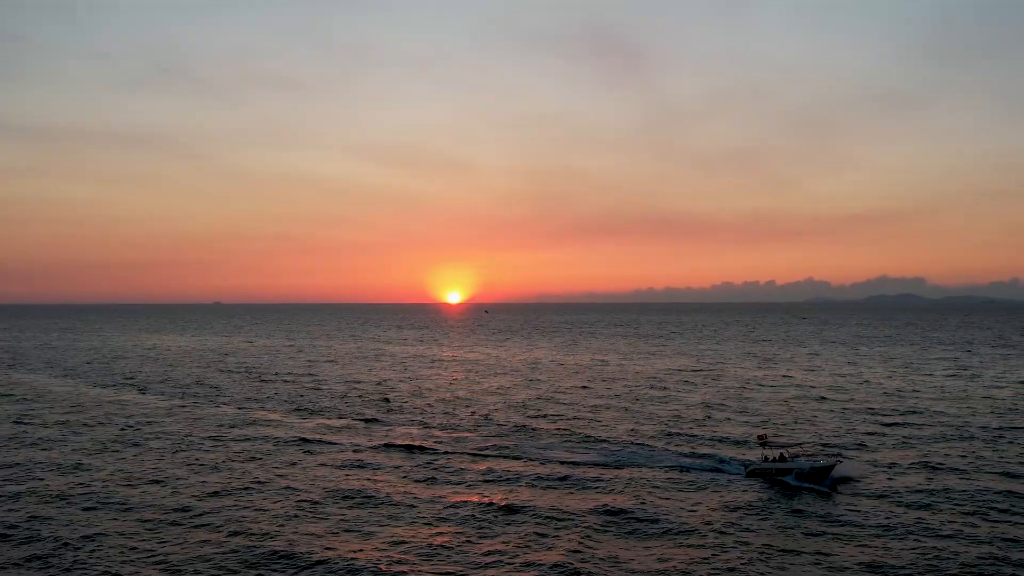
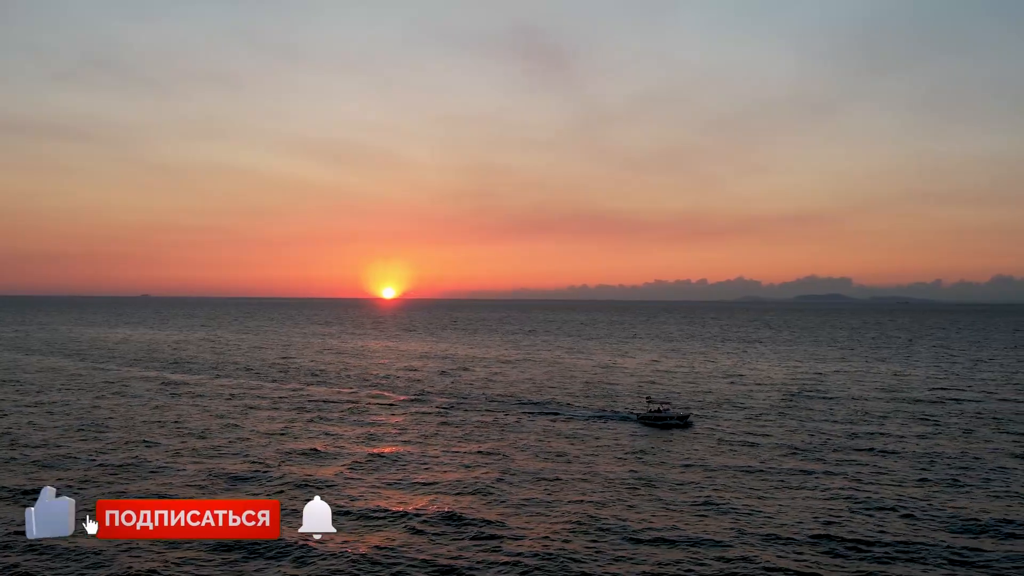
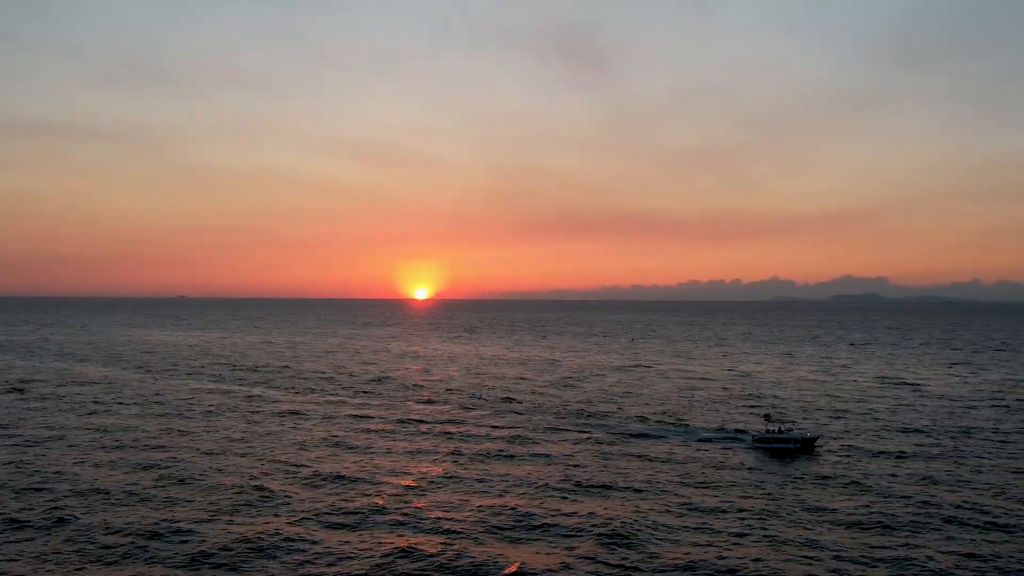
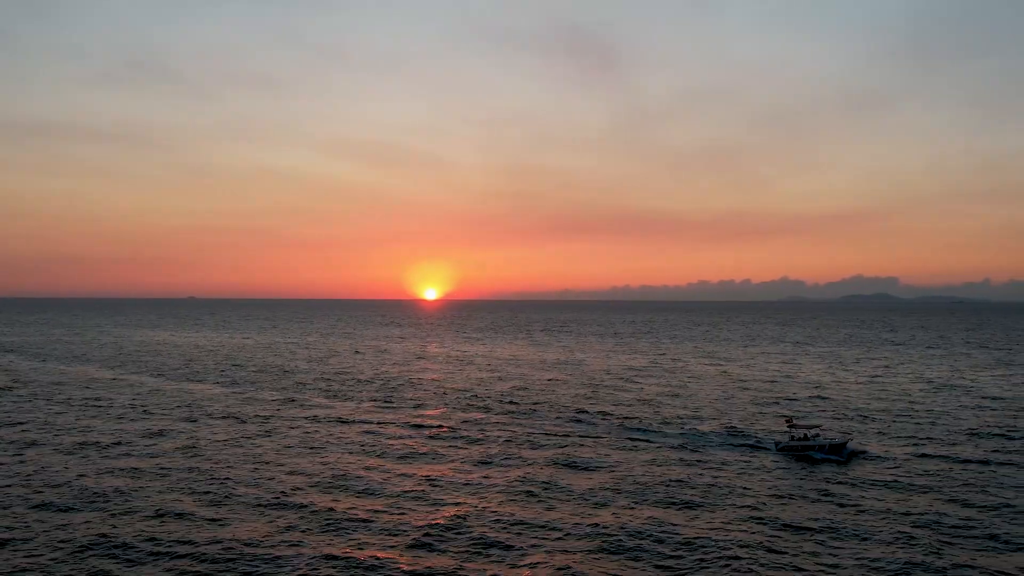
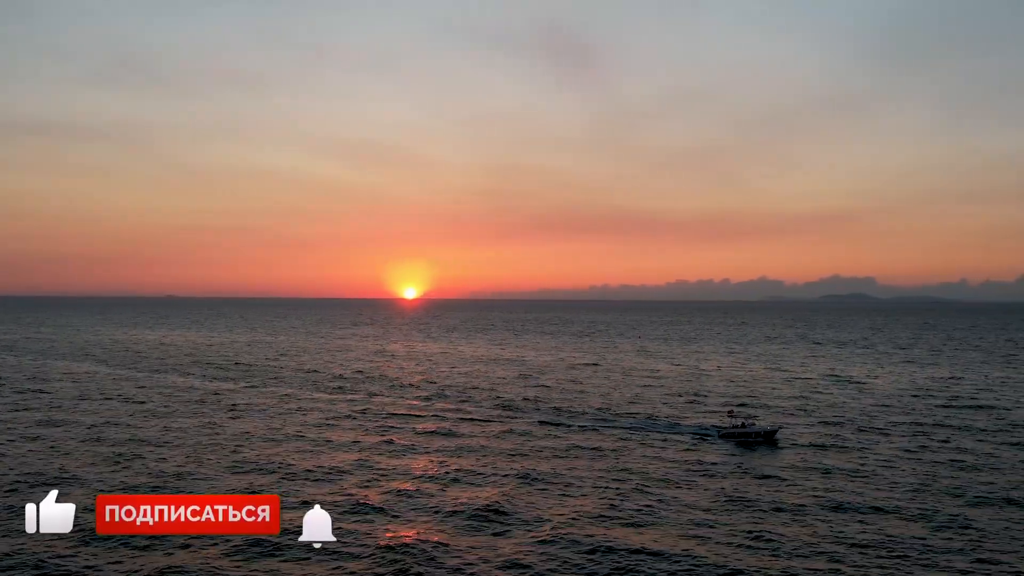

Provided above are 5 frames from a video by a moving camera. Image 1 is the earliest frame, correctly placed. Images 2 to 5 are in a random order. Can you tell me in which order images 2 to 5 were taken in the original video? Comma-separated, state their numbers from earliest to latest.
4, 3, 5, 2
